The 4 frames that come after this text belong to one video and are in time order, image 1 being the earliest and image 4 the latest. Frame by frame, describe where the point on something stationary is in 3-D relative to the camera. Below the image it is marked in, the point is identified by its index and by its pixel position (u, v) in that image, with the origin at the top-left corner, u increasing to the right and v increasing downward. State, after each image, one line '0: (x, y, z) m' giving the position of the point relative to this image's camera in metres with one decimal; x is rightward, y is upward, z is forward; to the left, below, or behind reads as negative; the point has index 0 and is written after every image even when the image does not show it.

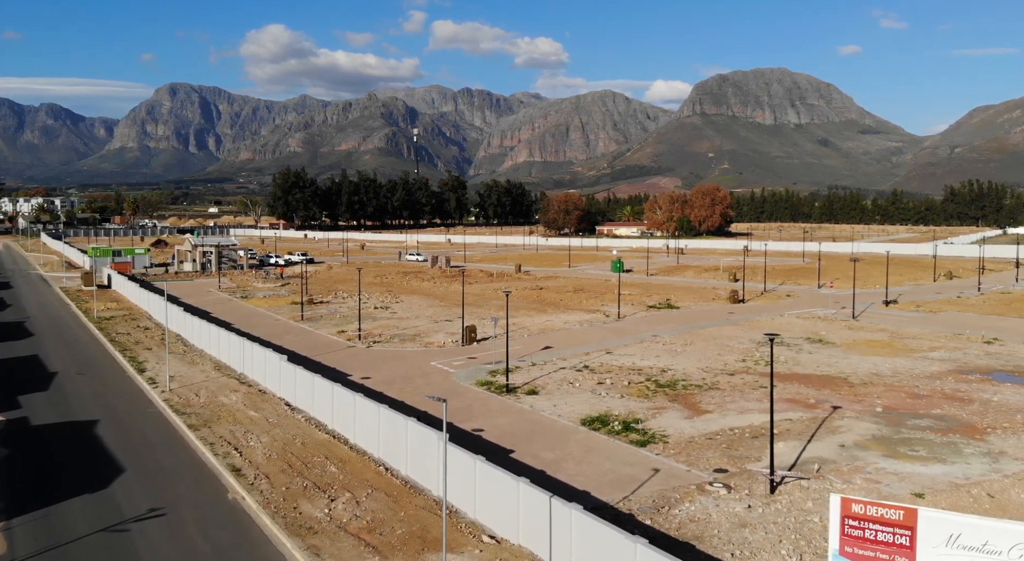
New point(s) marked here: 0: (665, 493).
0: (+4.0, -5.6, +19.4) m
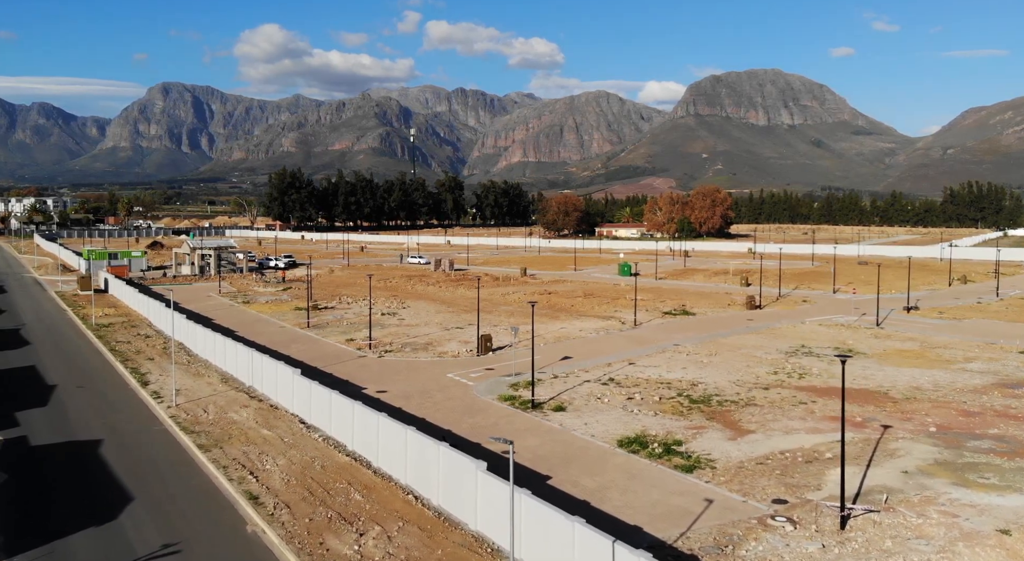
0: (+5.1, -6.0, +17.9) m
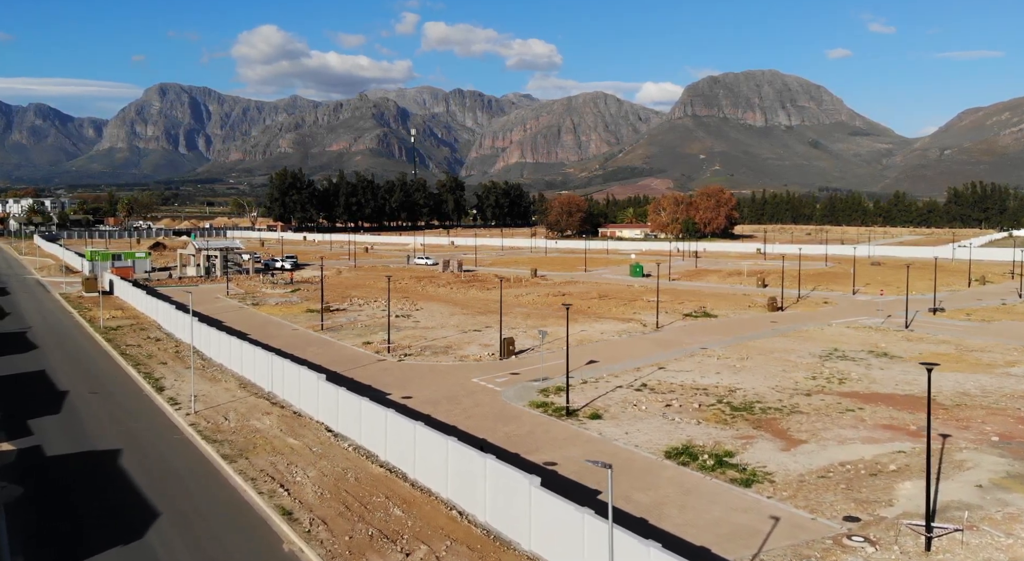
0: (+6.5, -6.0, +16.7) m
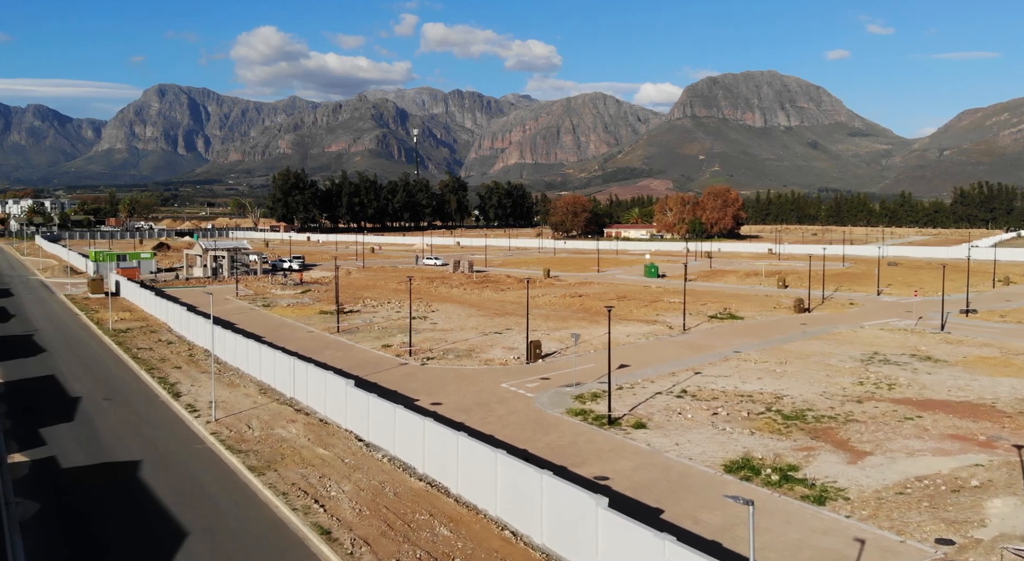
0: (+7.9, -6.1, +15.3) m
